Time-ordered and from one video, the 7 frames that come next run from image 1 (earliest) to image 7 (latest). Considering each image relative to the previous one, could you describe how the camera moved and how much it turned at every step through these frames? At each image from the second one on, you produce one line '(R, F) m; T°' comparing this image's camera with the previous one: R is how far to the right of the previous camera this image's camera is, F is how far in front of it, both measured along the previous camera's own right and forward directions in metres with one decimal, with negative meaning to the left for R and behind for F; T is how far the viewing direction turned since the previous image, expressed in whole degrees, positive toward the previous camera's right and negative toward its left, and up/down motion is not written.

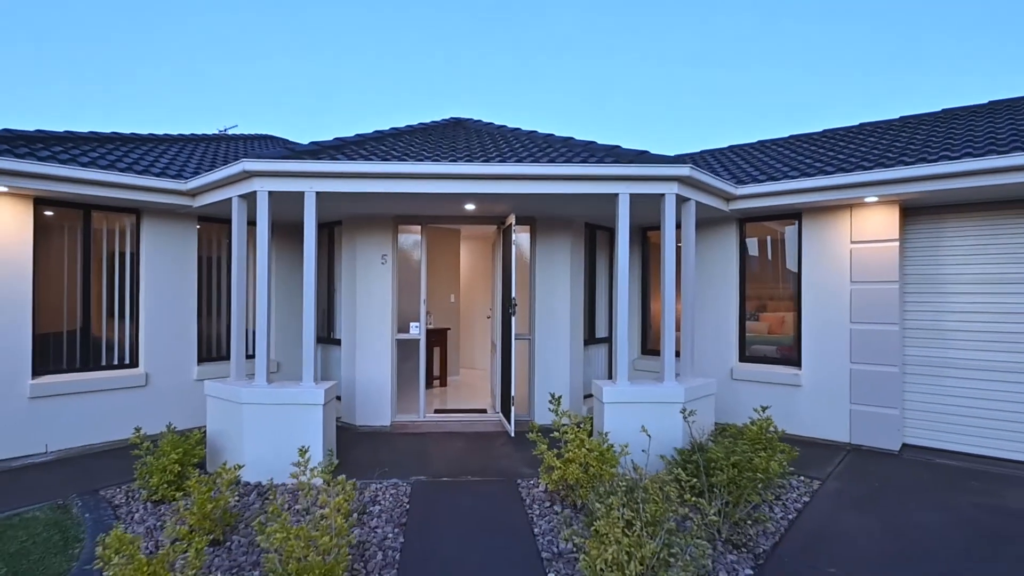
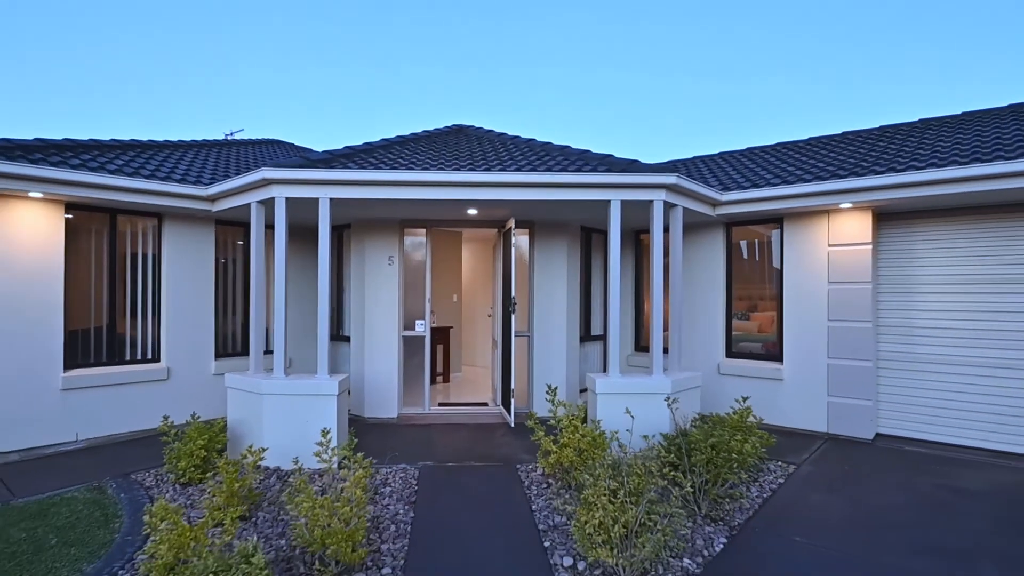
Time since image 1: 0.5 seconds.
(0.0, -0.4) m; 0°
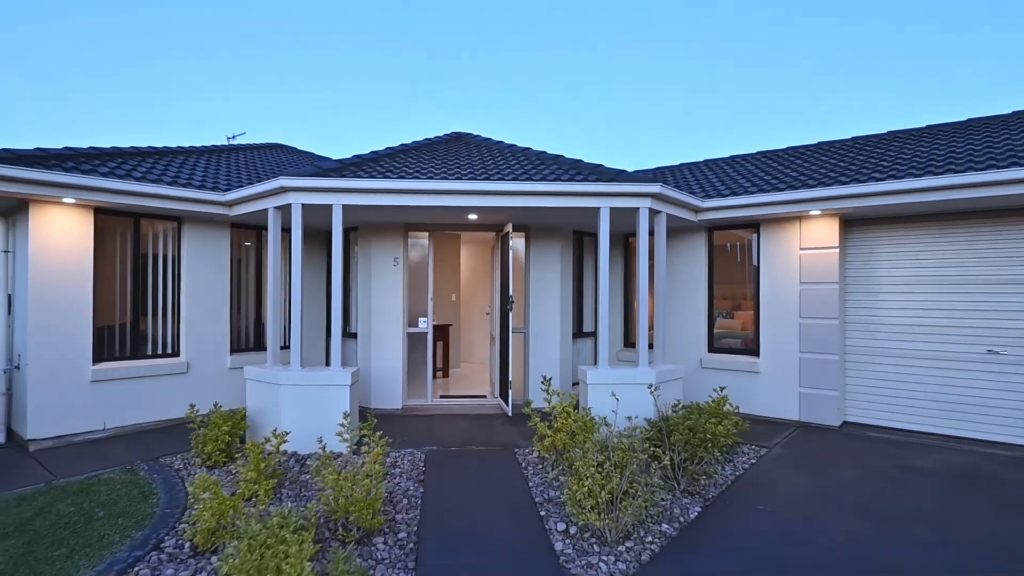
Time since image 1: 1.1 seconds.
(-0.1, -0.4) m; +1°
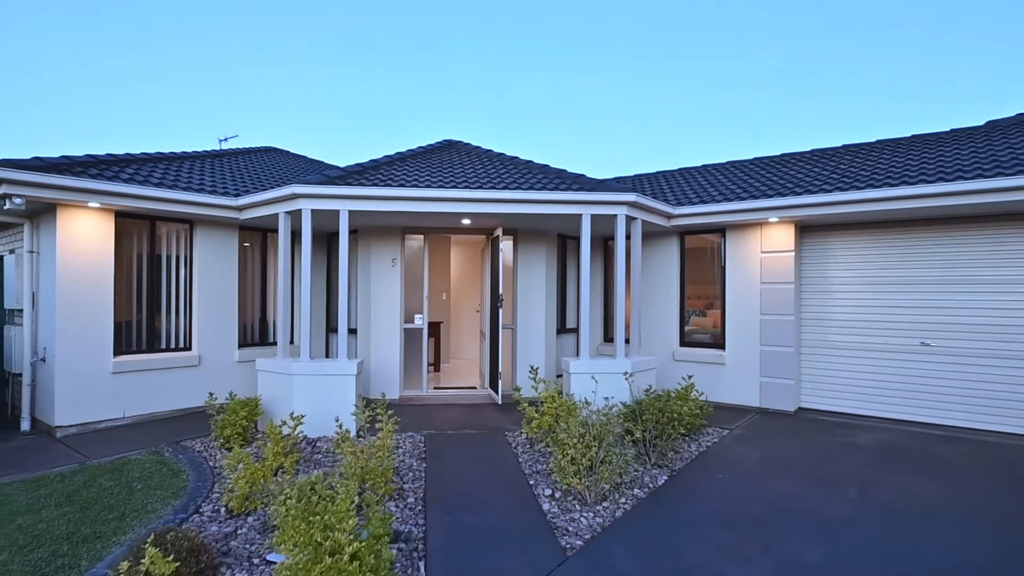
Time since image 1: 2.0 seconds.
(-0.1, -0.6) m; +2°
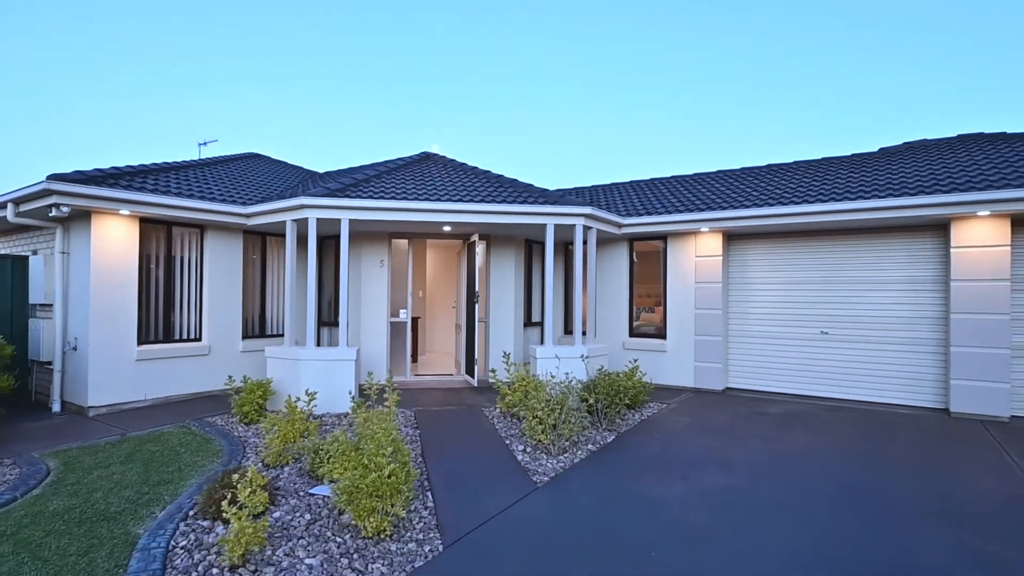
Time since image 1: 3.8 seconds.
(-0.2, -1.1) m; +4°
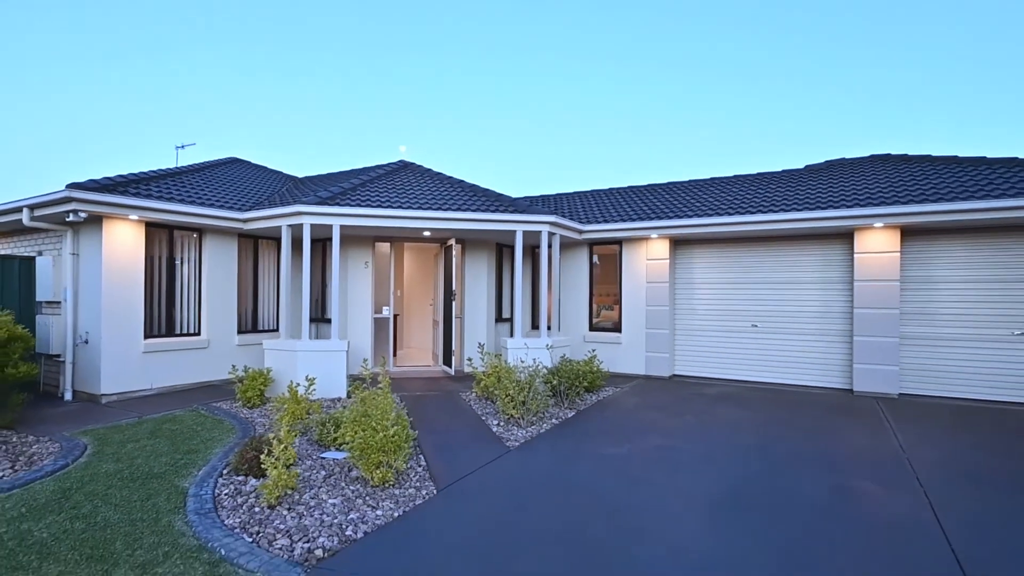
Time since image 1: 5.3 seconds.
(-0.1, -0.9) m; +4°
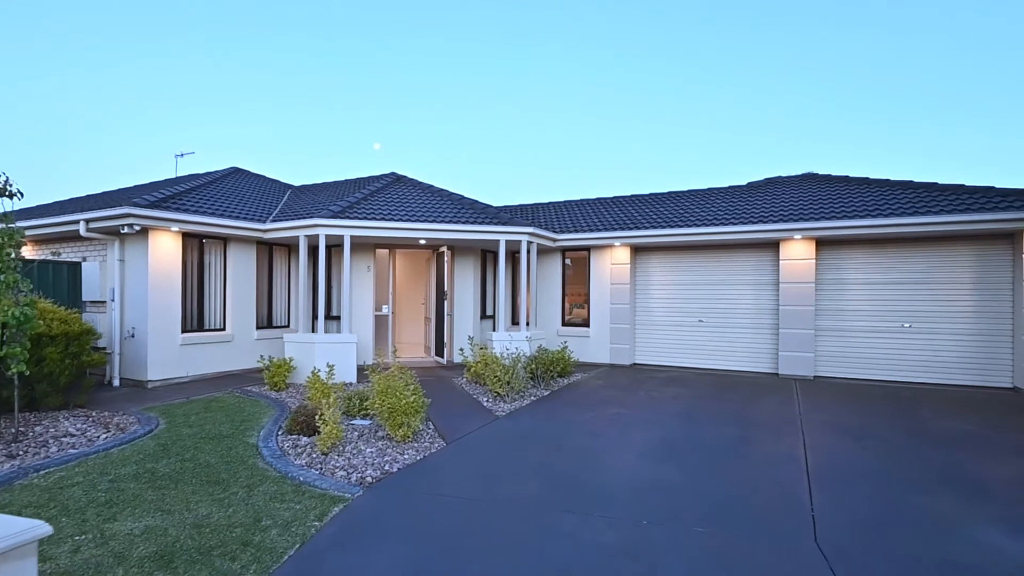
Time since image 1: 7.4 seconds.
(-0.2, -1.4) m; +3°
